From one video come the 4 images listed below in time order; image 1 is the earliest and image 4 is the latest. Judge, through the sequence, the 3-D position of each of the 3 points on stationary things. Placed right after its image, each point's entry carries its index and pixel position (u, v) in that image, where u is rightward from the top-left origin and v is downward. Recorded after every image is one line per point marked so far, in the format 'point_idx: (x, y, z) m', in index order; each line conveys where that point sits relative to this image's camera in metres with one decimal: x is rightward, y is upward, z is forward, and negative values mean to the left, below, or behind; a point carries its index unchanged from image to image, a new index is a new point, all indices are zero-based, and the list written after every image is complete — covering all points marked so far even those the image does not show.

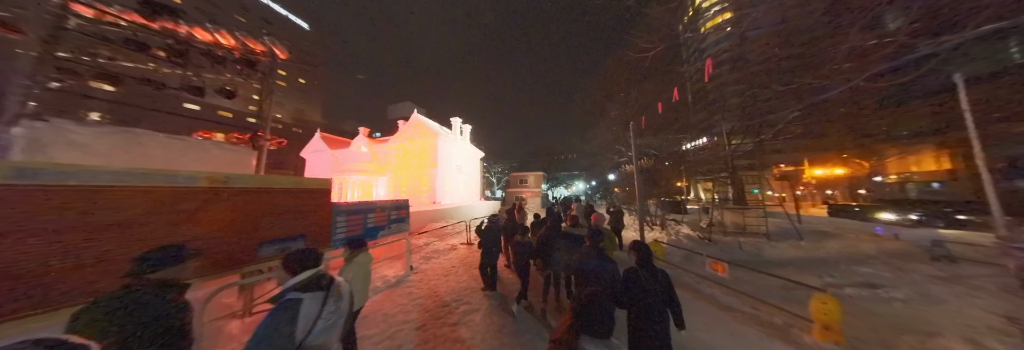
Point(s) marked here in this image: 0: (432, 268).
0: (-2.6, -3.0, +6.1) m
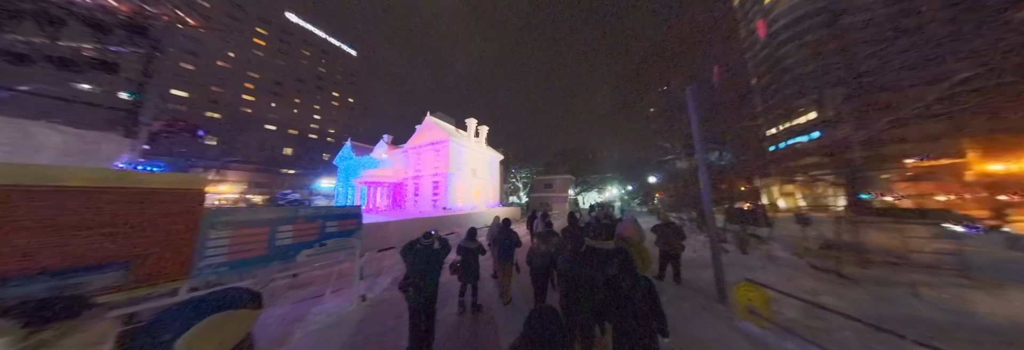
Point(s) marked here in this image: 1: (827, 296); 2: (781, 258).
0: (-2.9, -3.0, +4.5) m
1: (+7.5, -2.9, +4.4) m
2: (+10.1, -3.1, +7.0) m
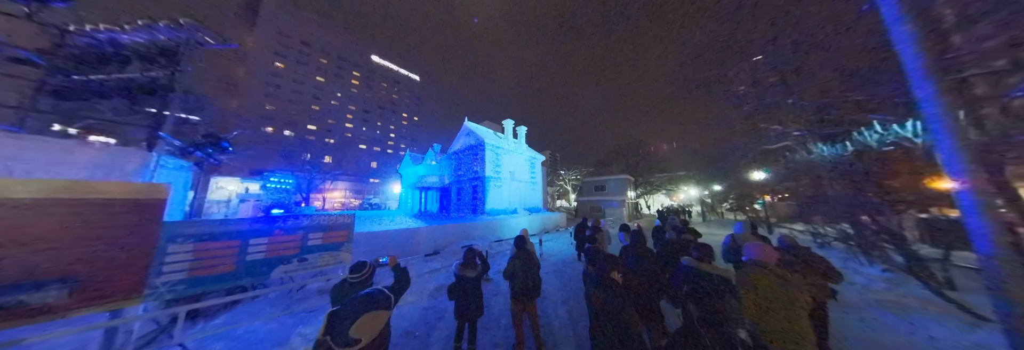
0: (-2.6, -3.1, +3.8) m
1: (+7.4, -2.5, +1.1) m
2: (+10.6, -2.7, +2.9) m
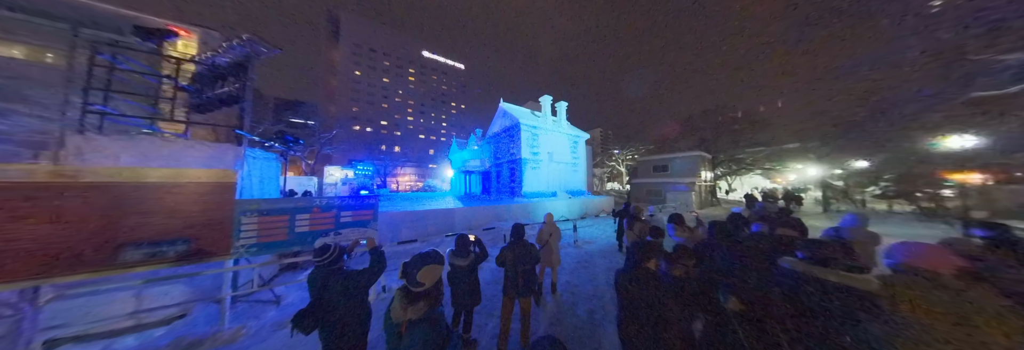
0: (-2.3, -2.7, +4.1) m
1: (+6.7, -2.3, -1.0) m
2: (+10.2, -2.3, +0.1) m
